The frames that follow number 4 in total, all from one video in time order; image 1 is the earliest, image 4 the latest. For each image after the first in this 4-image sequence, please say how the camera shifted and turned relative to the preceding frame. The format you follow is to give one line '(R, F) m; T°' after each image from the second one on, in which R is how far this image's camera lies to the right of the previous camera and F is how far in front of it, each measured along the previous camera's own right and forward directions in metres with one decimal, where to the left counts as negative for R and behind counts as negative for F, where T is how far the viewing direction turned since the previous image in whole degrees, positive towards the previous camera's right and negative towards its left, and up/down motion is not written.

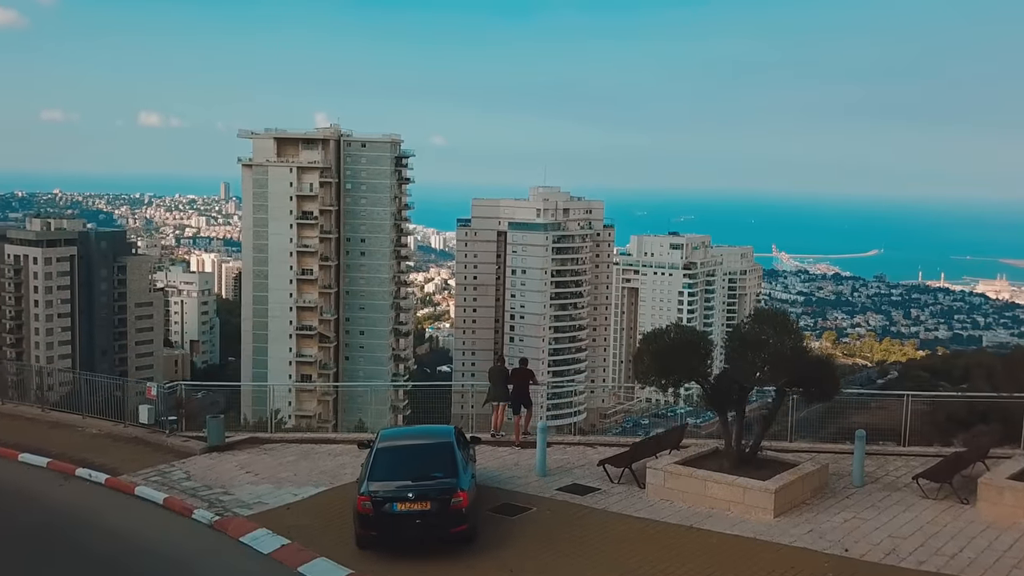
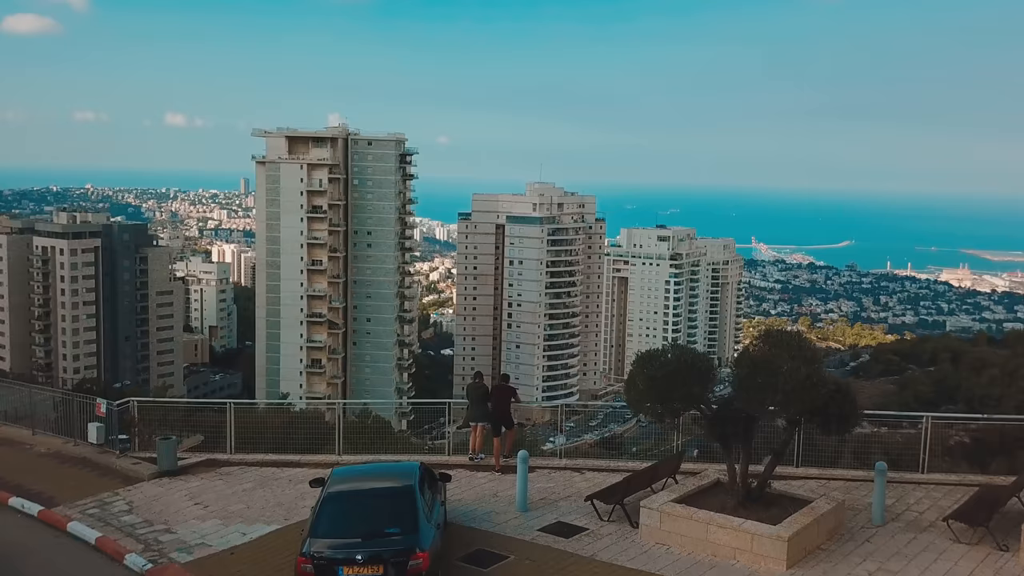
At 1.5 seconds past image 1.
(0.0, -1.3) m; 0°
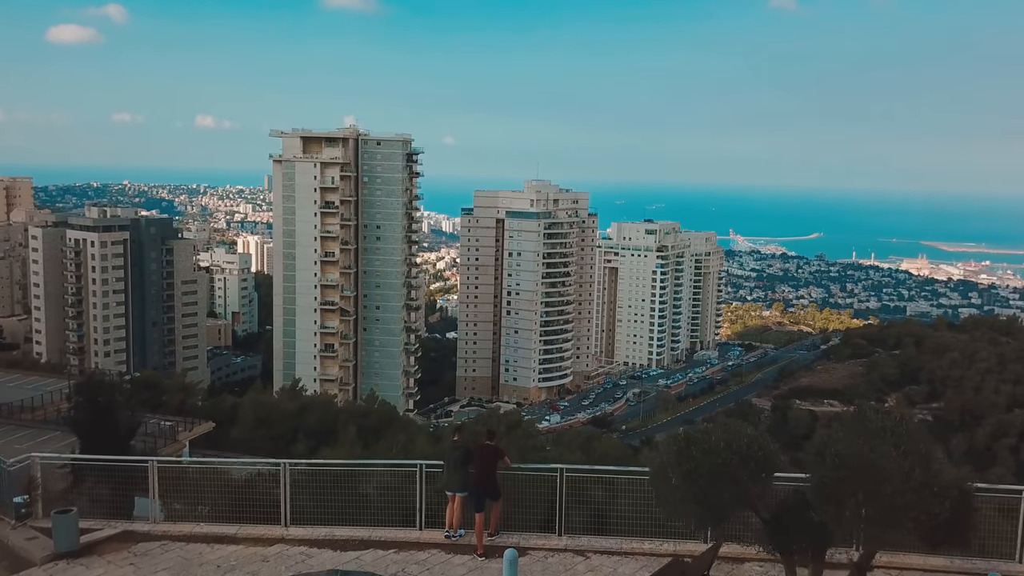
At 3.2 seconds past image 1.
(0.0, -1.7) m; 0°
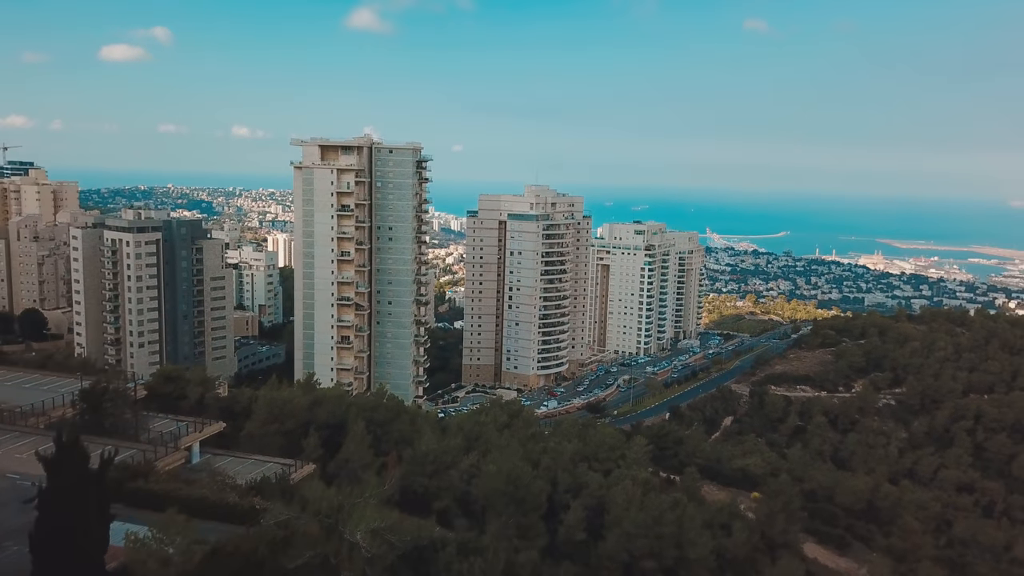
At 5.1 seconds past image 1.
(-0.2, -2.1) m; 0°
